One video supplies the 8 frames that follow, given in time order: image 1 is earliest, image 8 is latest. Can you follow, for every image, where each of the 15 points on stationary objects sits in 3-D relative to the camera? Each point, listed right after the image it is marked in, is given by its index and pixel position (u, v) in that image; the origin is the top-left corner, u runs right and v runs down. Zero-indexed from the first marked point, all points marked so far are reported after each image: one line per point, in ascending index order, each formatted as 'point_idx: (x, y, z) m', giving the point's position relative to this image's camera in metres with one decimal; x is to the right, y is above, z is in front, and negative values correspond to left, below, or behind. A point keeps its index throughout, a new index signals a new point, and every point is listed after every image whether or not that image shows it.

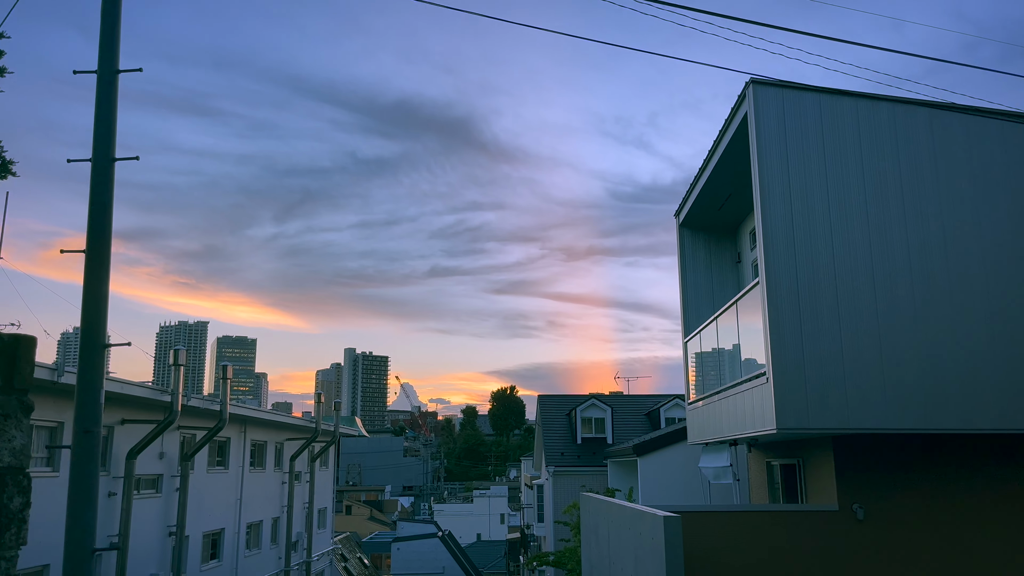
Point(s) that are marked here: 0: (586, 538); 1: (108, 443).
0: (+1.2, -3.9, +12.6) m
1: (-8.5, -3.3, +17.0) m
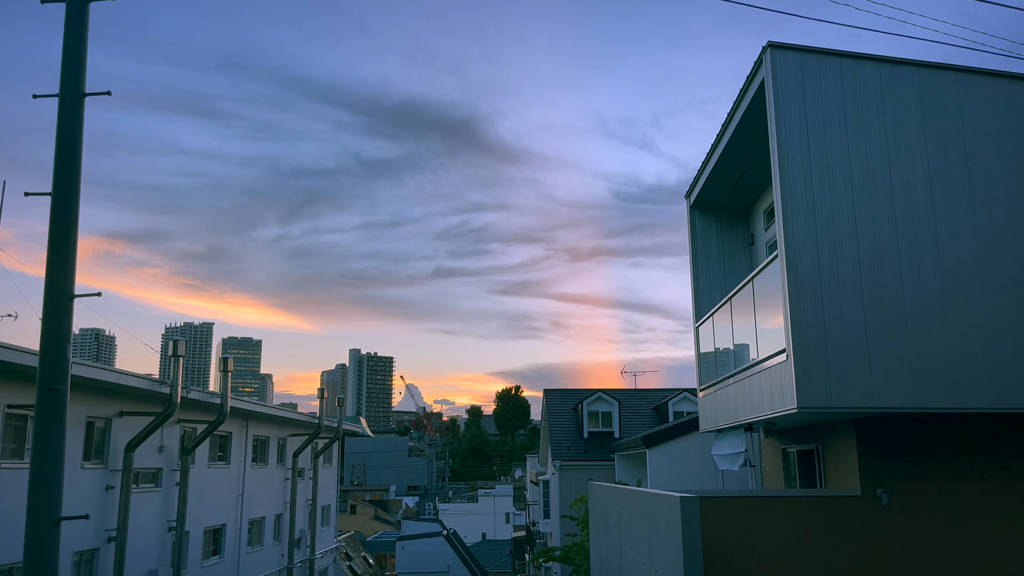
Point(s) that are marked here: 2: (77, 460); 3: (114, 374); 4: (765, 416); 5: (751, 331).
0: (+1.3, -3.6, +12.2) m
1: (-8.4, -3.0, +16.7) m
2: (-8.3, -3.3, +15.4) m
3: (-7.6, -1.7, +15.5) m
4: (+2.8, -1.5, +9.2) m
5: (+2.8, -0.6, +9.7) m
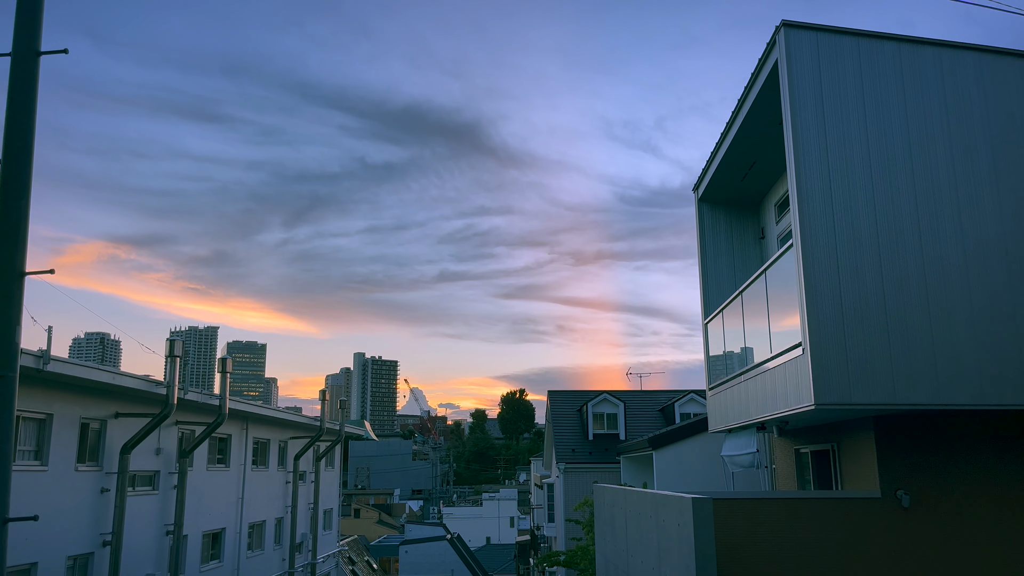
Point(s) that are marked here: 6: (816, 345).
0: (+1.4, -3.6, +11.8) m
1: (-8.3, -3.0, +16.3) m
2: (-8.2, -3.2, +15.0) m
3: (-7.6, -1.6, +15.1) m
4: (+2.9, -1.4, +8.8) m
5: (+2.8, -0.5, +9.3) m
6: (+2.8, -0.5, +7.3) m
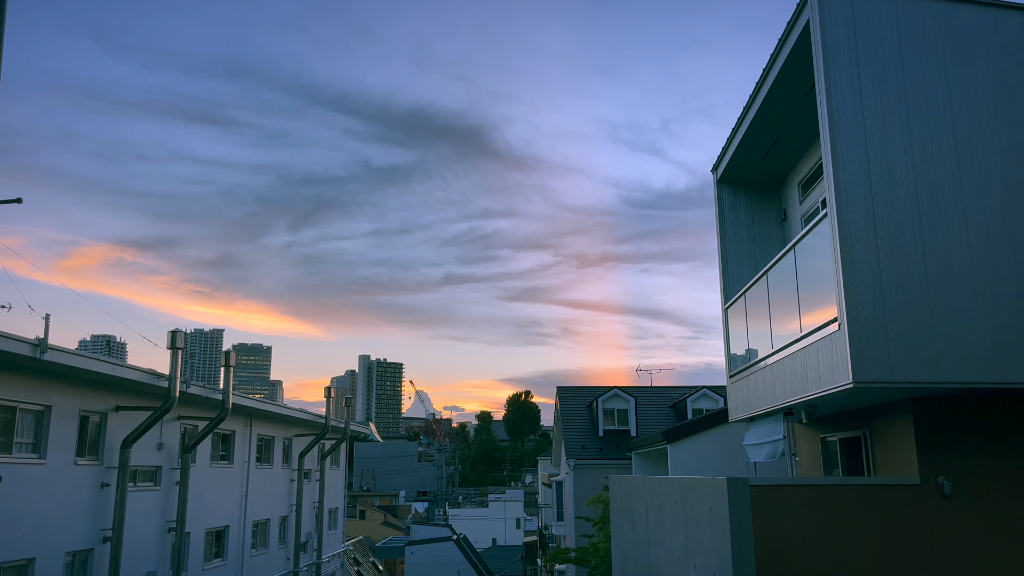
0: (+1.5, -3.3, +11.3) m
1: (-8.1, -2.8, +15.9) m
2: (-8.0, -3.0, +14.6) m
3: (-7.4, -1.4, +14.7) m
4: (+3.0, -1.1, +8.3) m
5: (+3.0, -0.2, +8.9) m
6: (+2.9, -0.2, +6.8) m
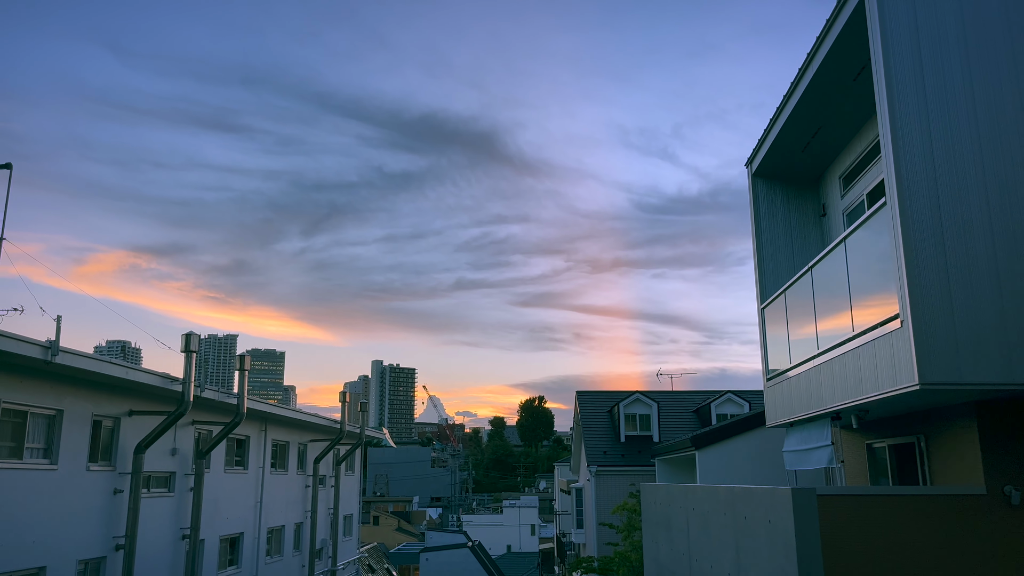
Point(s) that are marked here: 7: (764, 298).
0: (+1.9, -3.3, +10.8) m
1: (-7.7, -2.8, +15.5) m
2: (-7.6, -3.1, +14.2) m
3: (-7.0, -1.4, +14.4) m
4: (+3.3, -1.1, +7.8) m
5: (+3.3, -0.2, +8.3) m
6: (+3.2, -0.2, +6.3) m
7: (+3.5, -0.1, +11.3) m
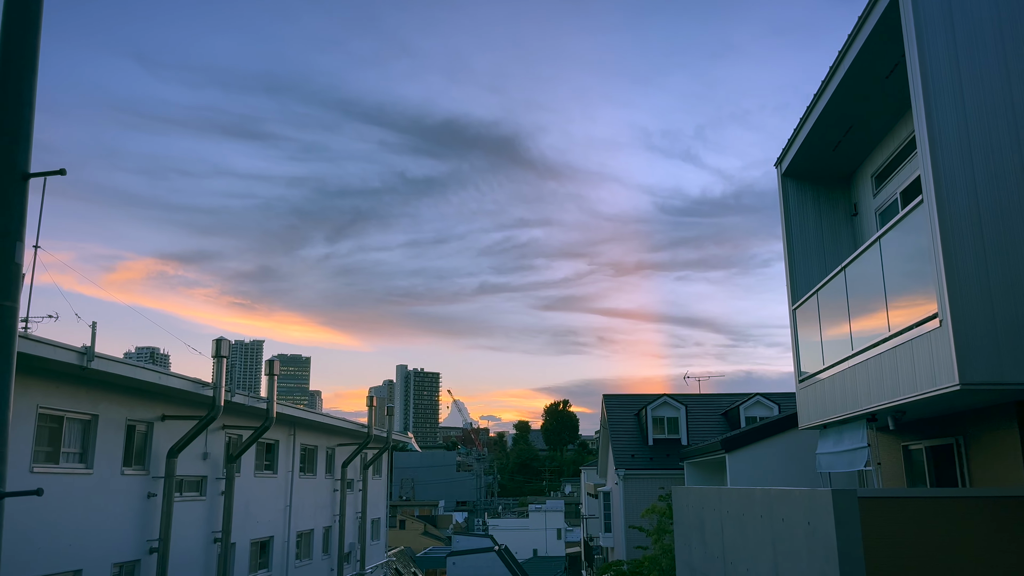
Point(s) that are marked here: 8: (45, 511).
0: (+2.3, -3.3, +10.7) m
1: (-7.2, -3.0, +15.8) m
2: (-7.1, -3.2, +14.5) m
3: (-6.5, -1.5, +14.6) m
4: (+3.6, -1.1, +7.7) m
5: (+3.6, -0.2, +8.2) m
6: (+3.5, -0.2, +6.2) m
7: (+3.9, -0.1, +11.2) m
8: (-7.3, -3.5, +12.5) m
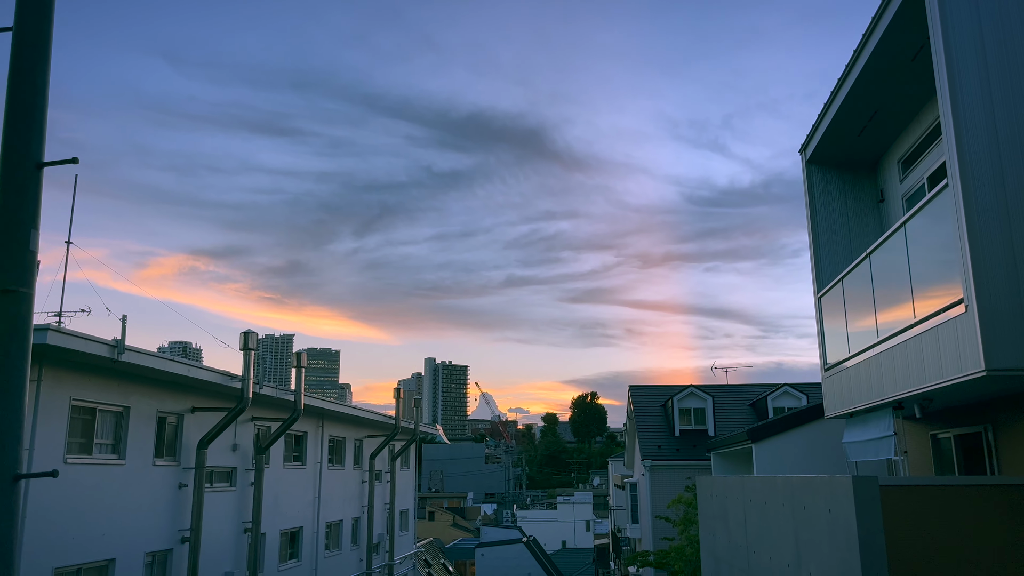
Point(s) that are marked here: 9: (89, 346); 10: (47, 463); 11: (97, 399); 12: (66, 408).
0: (+2.6, -3.2, +10.7) m
1: (-6.7, -2.8, +16.0) m
2: (-6.7, -3.1, +14.7) m
3: (-6.0, -1.4, +14.8) m
4: (+3.8, -1.0, +7.6) m
5: (+3.8, -0.1, +8.1) m
6: (+3.6, -0.1, +6.1) m
7: (+4.2, 0.0, +11.0) m
8: (-6.9, -3.4, +12.8) m
9: (-6.4, -0.9, +12.1) m
10: (-6.9, -2.6, +12.0) m
11: (-6.9, -1.8, +13.4) m
12: (-6.9, -1.9, +12.5) m
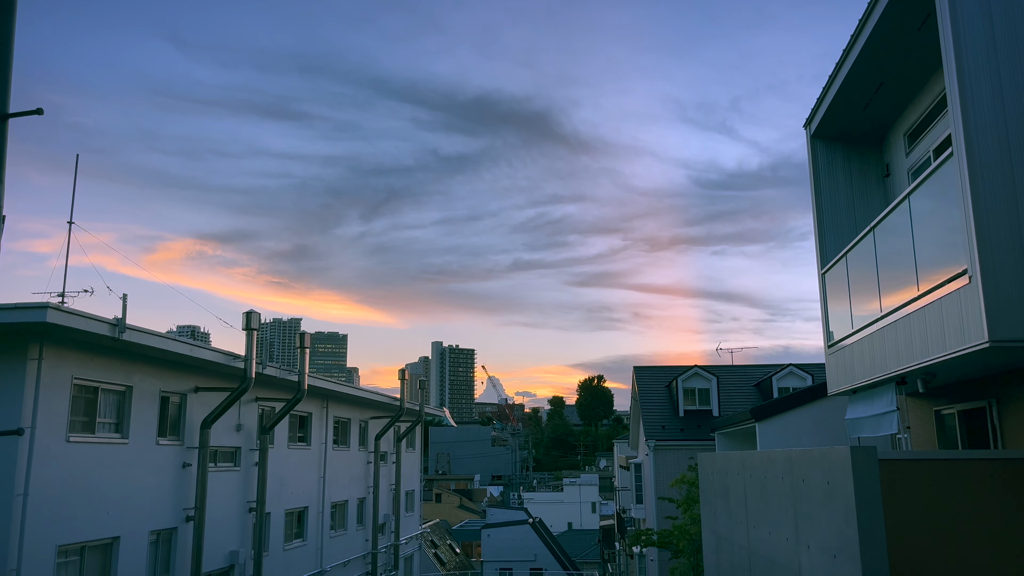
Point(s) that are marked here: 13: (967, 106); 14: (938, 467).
0: (+2.6, -2.9, +10.6) m
1: (-6.6, -2.4, +16.0) m
2: (-6.6, -2.7, +14.7) m
3: (-6.0, -1.0, +14.8) m
4: (+3.8, -0.7, +7.5) m
5: (+3.8, +0.2, +8.0) m
6: (+3.5, +0.2, +6.0) m
7: (+4.2, +0.3, +10.9) m
8: (-6.9, -3.0, +12.8) m
9: (-6.3, -0.5, +12.1) m
10: (-6.9, -2.3, +12.0) m
11: (-6.9, -1.5, +13.4) m
12: (-6.9, -1.5, +12.5) m
13: (+3.5, +1.4, +6.2) m
14: (+3.2, -1.4, +6.2) m
